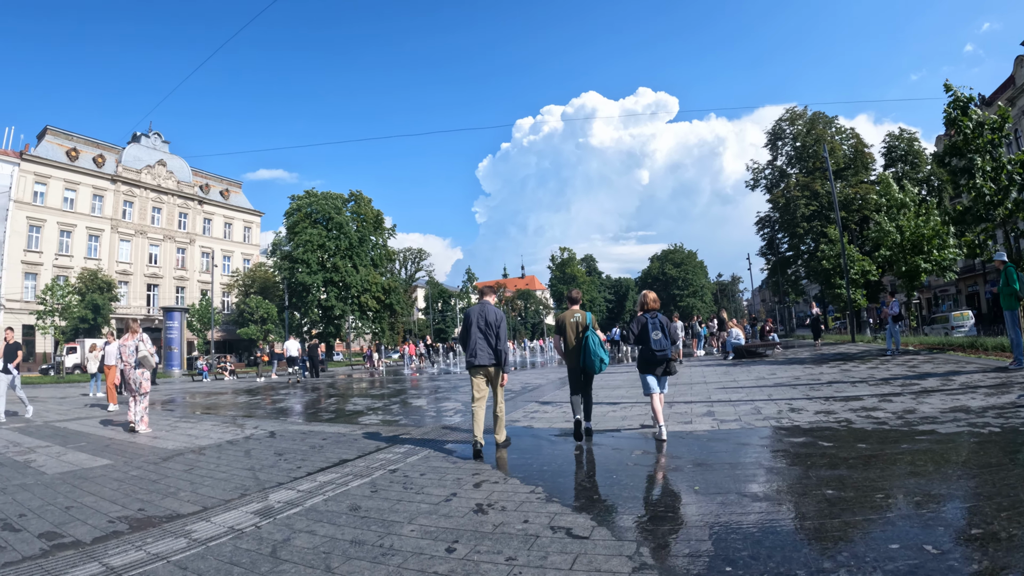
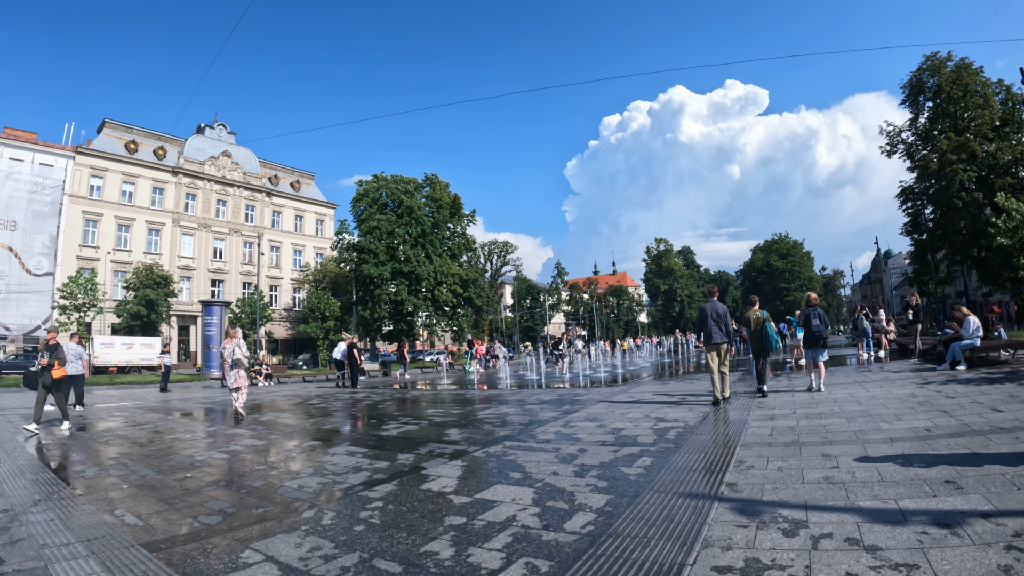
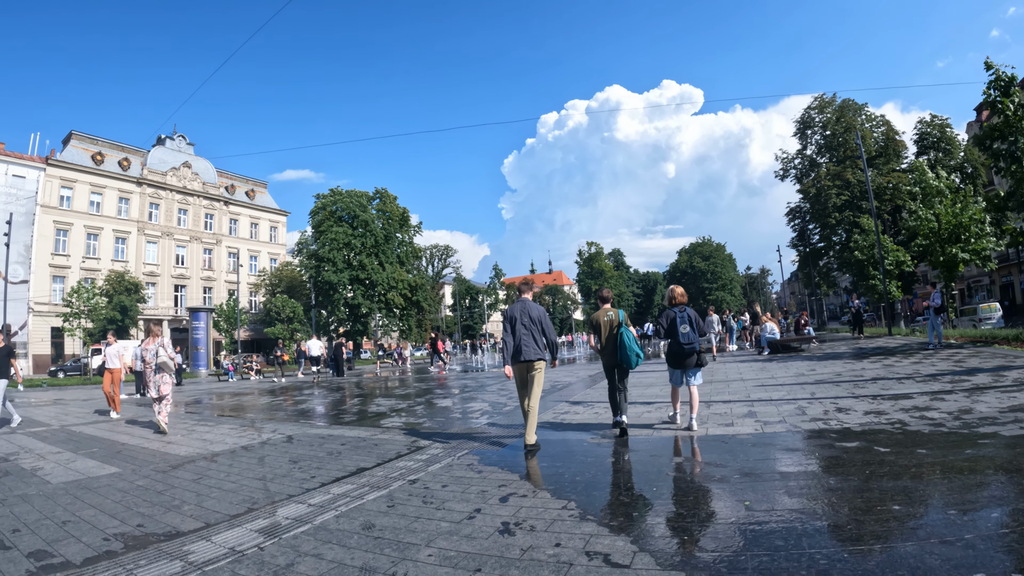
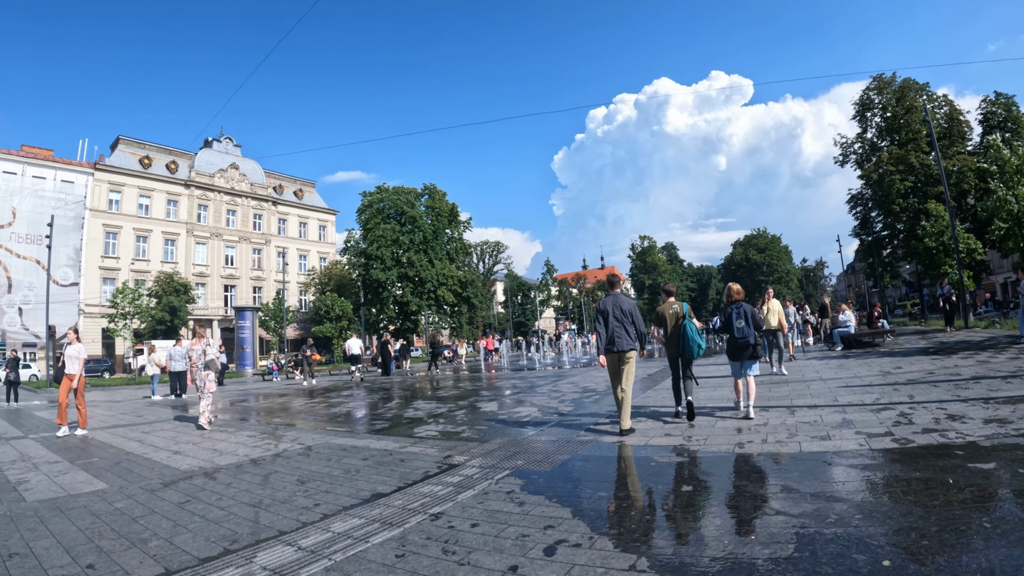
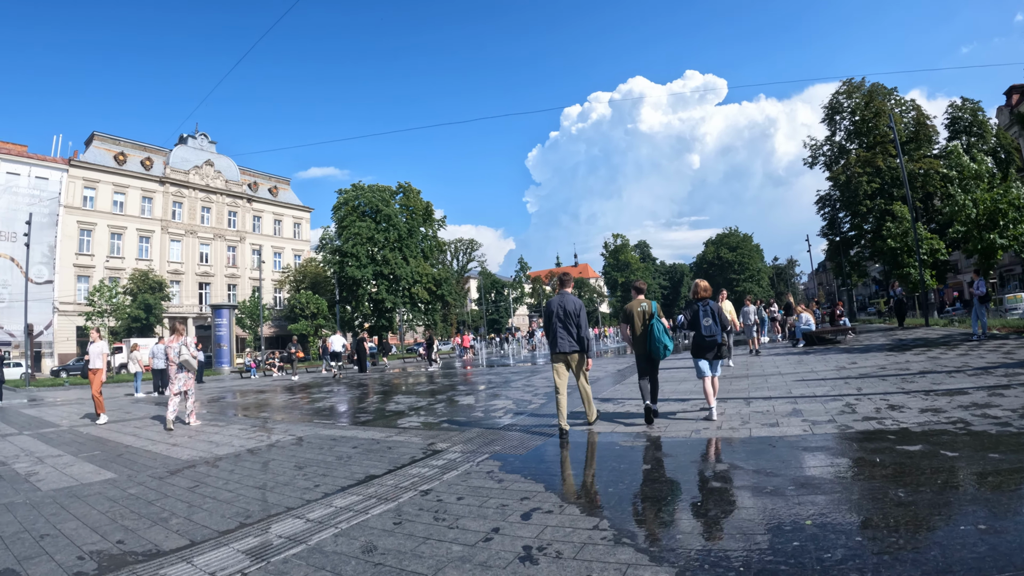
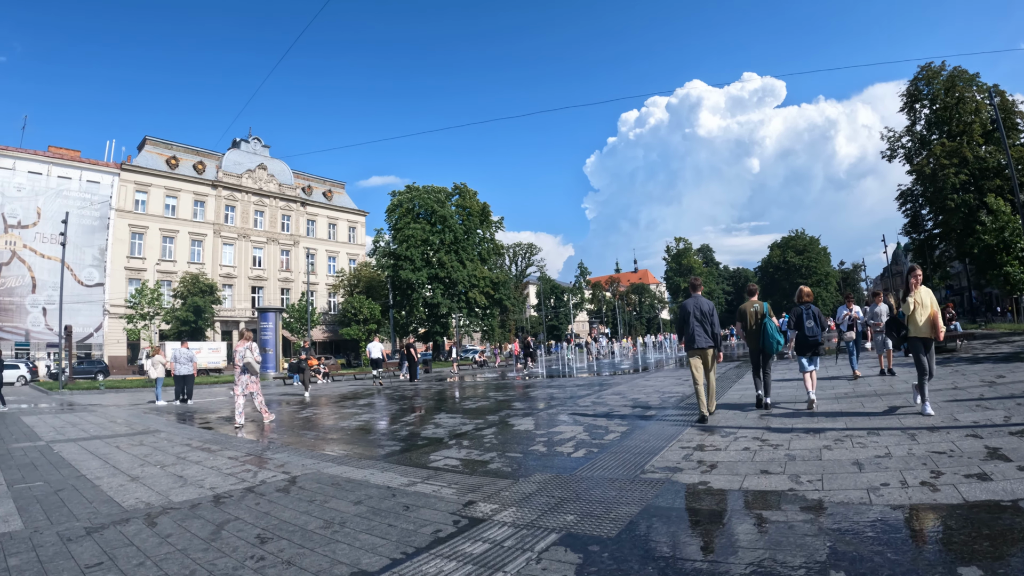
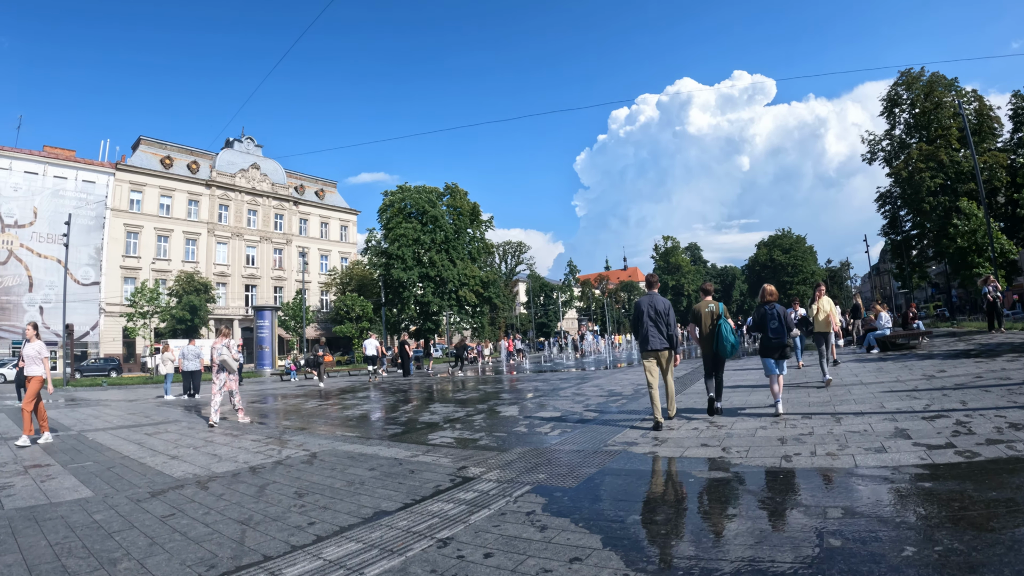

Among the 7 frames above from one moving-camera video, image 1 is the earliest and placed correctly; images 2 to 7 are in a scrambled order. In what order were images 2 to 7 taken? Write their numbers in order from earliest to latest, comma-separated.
3, 5, 4, 7, 6, 2
